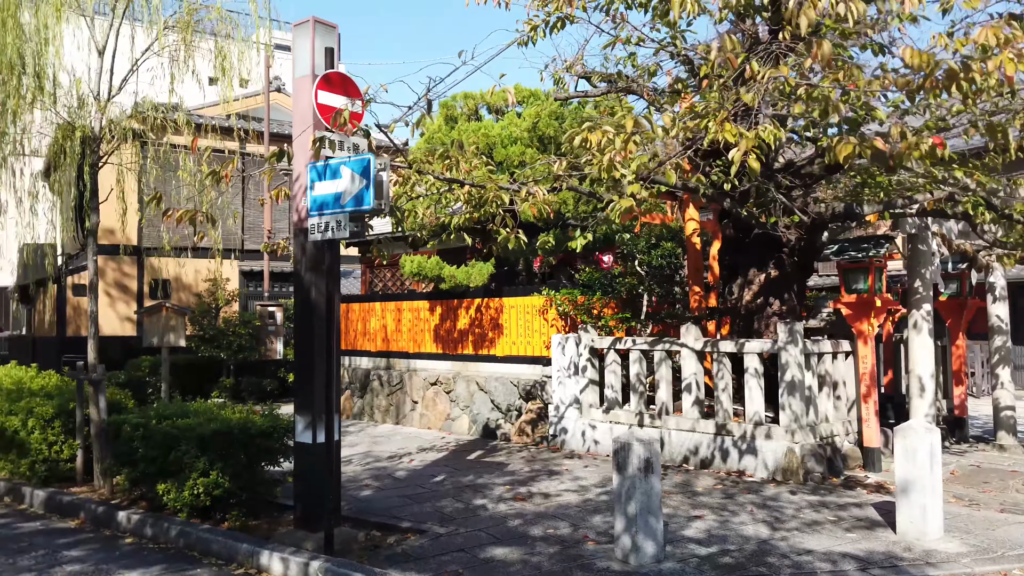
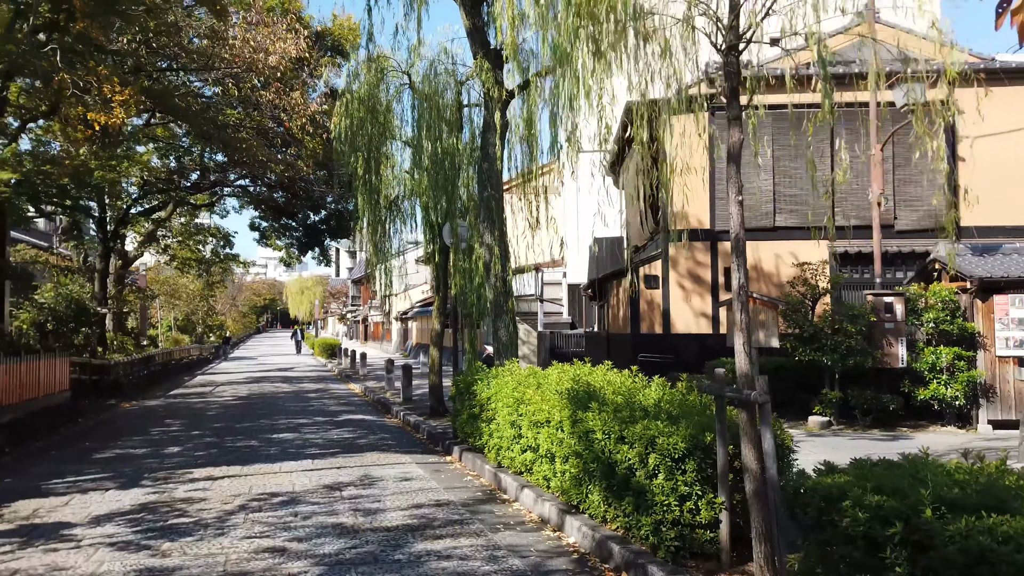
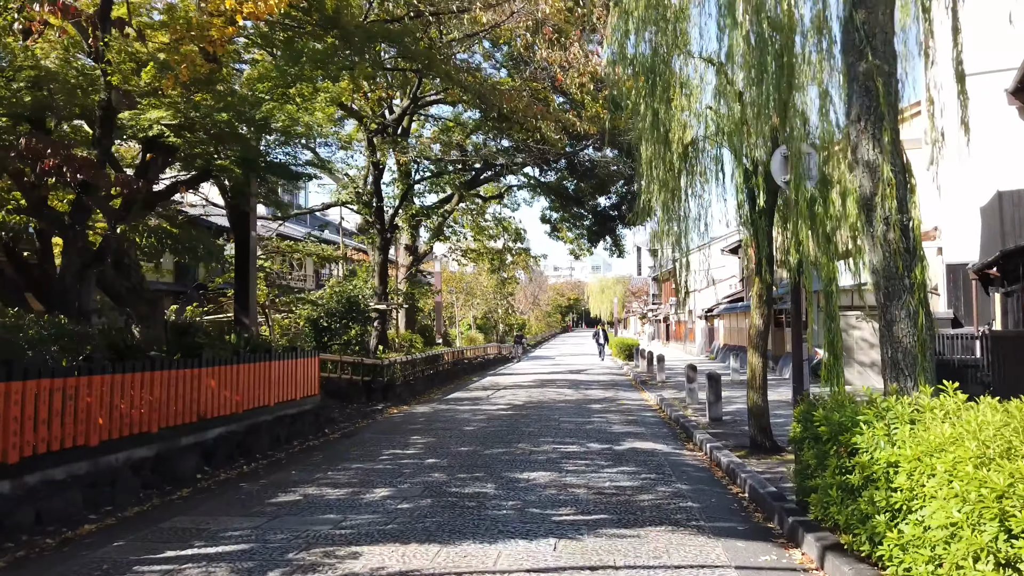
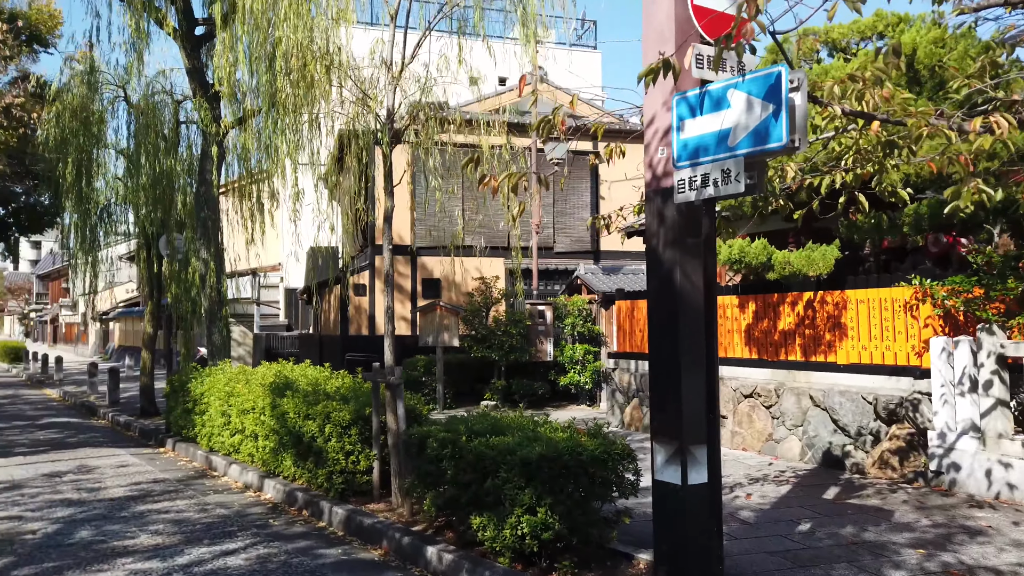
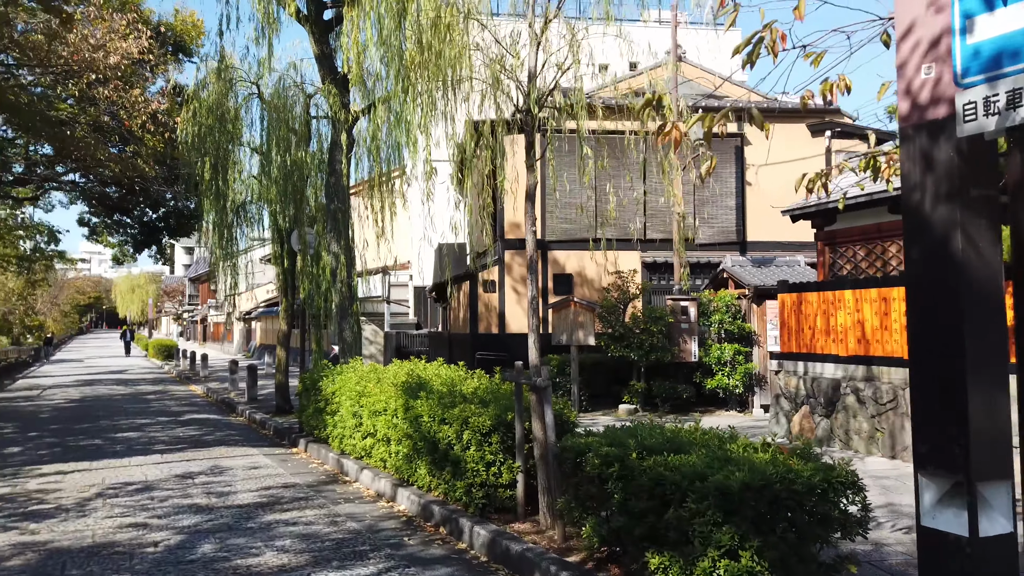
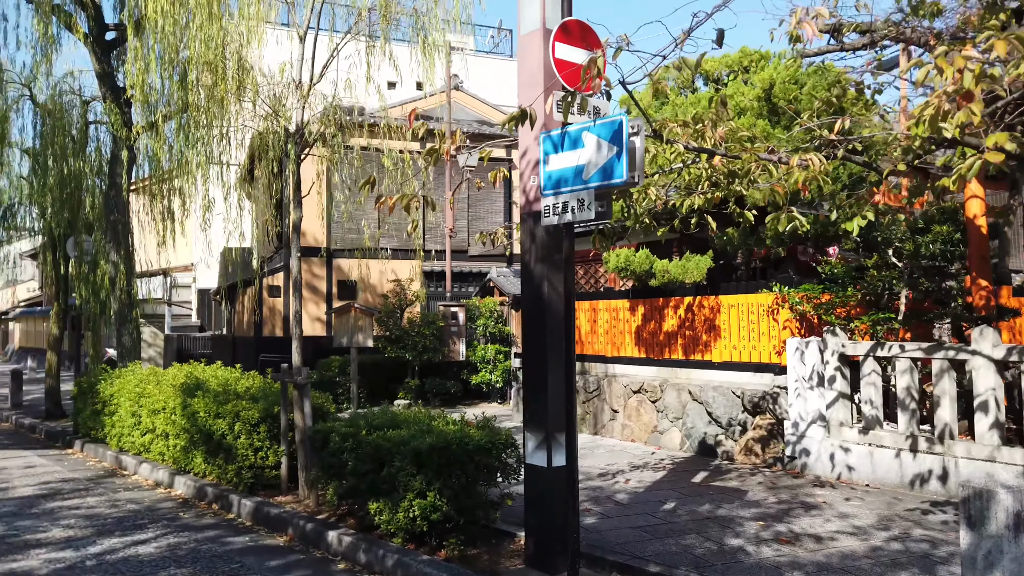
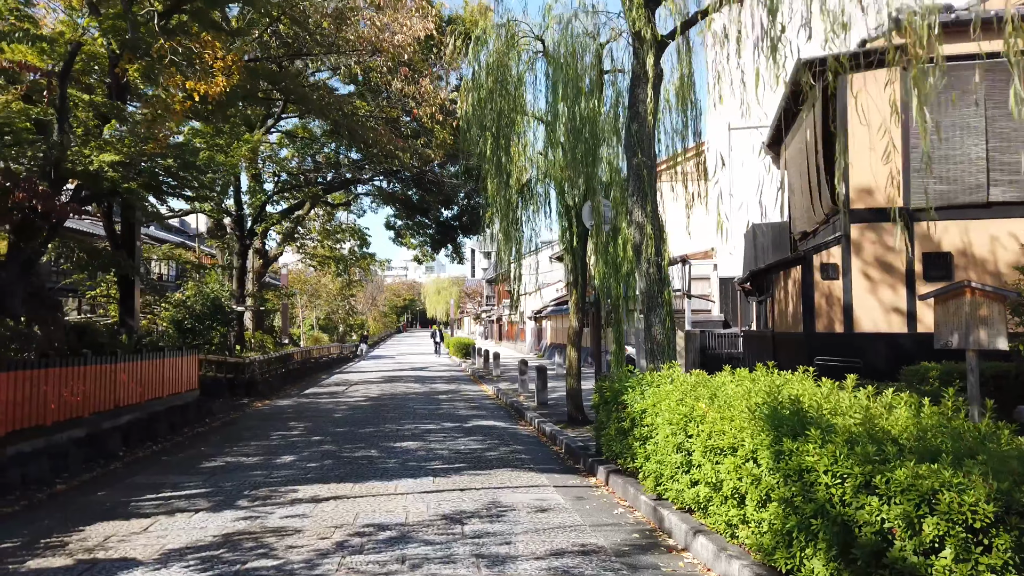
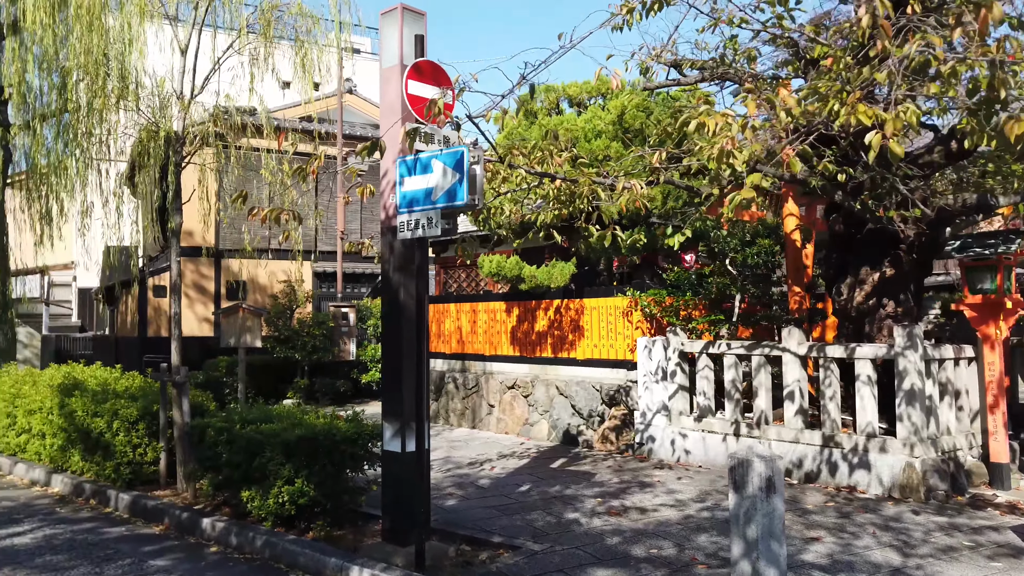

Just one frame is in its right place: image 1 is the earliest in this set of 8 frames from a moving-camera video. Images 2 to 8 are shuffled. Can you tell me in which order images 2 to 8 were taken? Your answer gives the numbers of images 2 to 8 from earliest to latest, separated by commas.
8, 6, 4, 5, 2, 7, 3
